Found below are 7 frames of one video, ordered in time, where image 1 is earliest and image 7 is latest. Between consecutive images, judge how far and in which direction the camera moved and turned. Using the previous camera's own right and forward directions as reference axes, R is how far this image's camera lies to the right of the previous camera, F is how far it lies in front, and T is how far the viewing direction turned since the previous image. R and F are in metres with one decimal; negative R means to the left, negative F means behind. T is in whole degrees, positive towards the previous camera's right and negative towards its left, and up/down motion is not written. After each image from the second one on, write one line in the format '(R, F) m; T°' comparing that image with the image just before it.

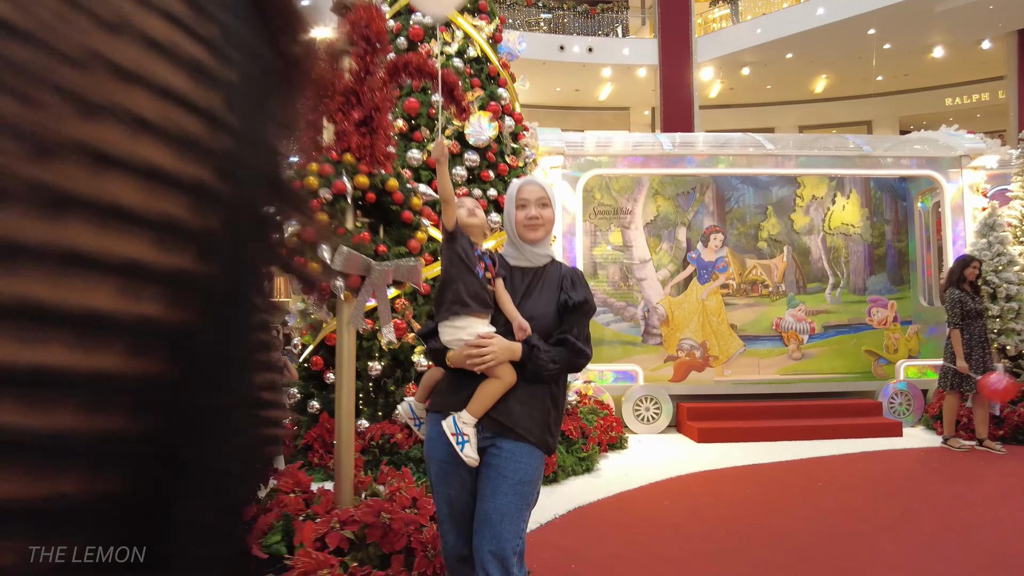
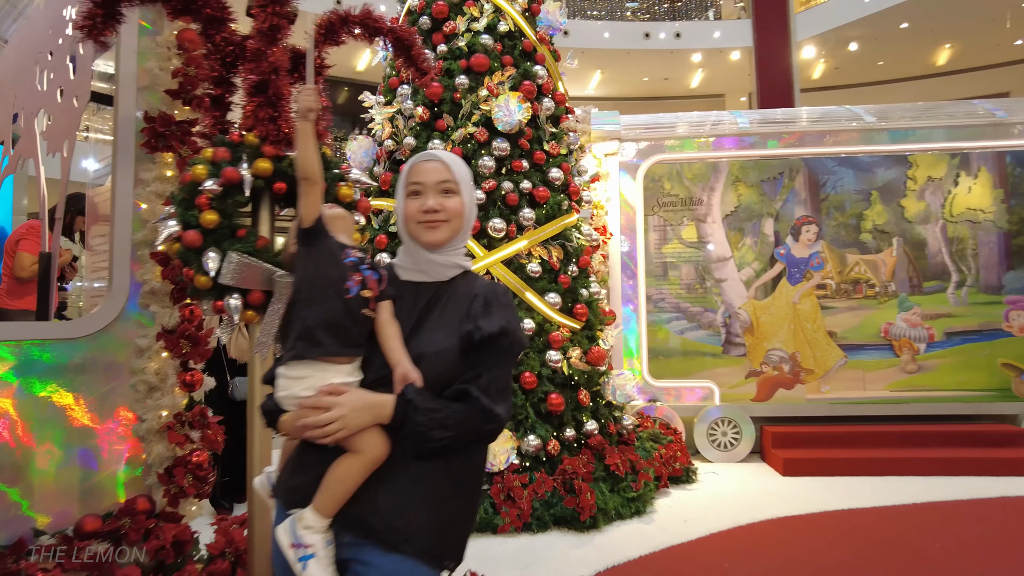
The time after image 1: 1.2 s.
(+0.3, +0.5) m; -9°
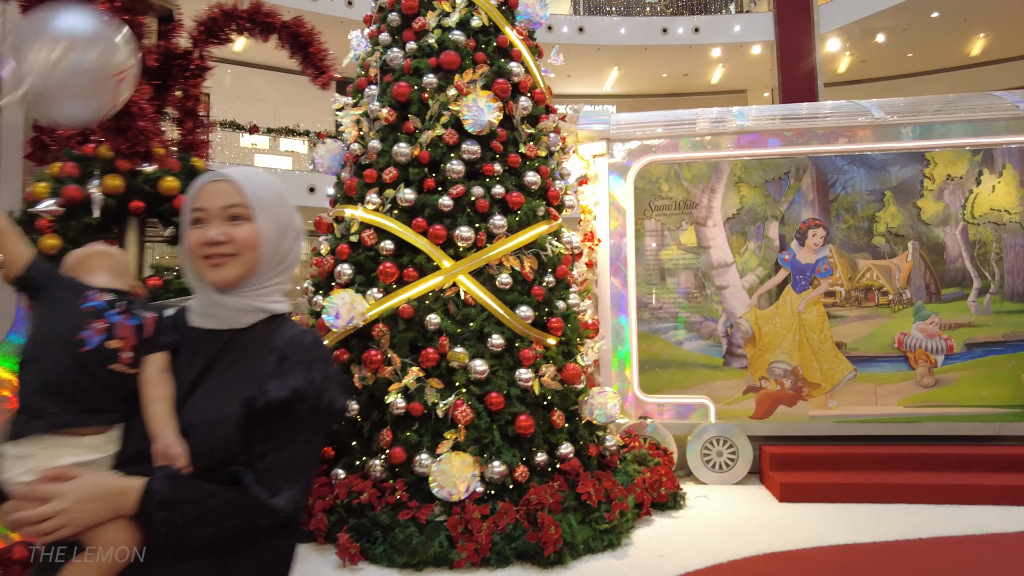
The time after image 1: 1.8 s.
(+0.3, +0.2) m; -2°
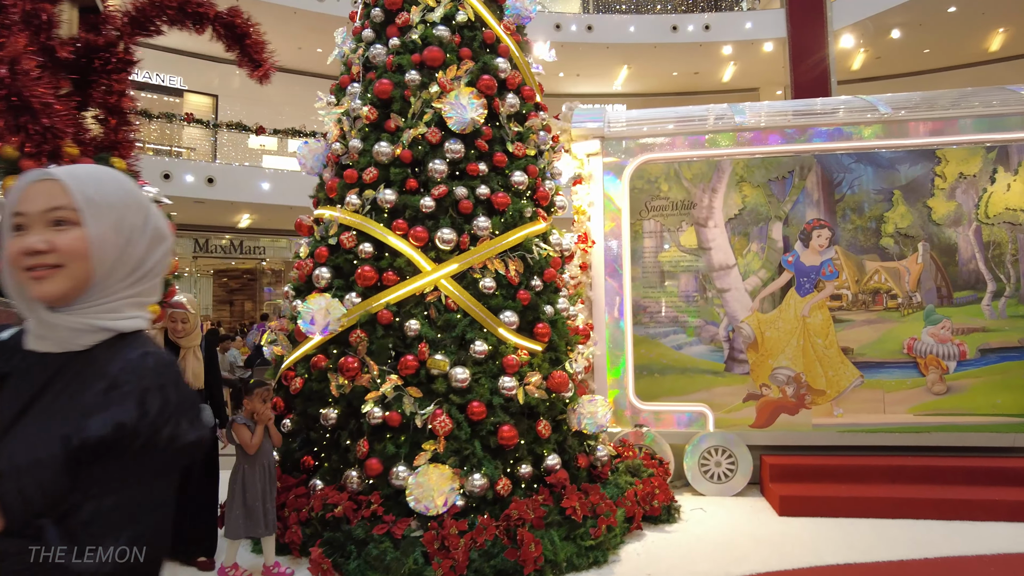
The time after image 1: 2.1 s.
(+0.1, +0.1) m; -1°
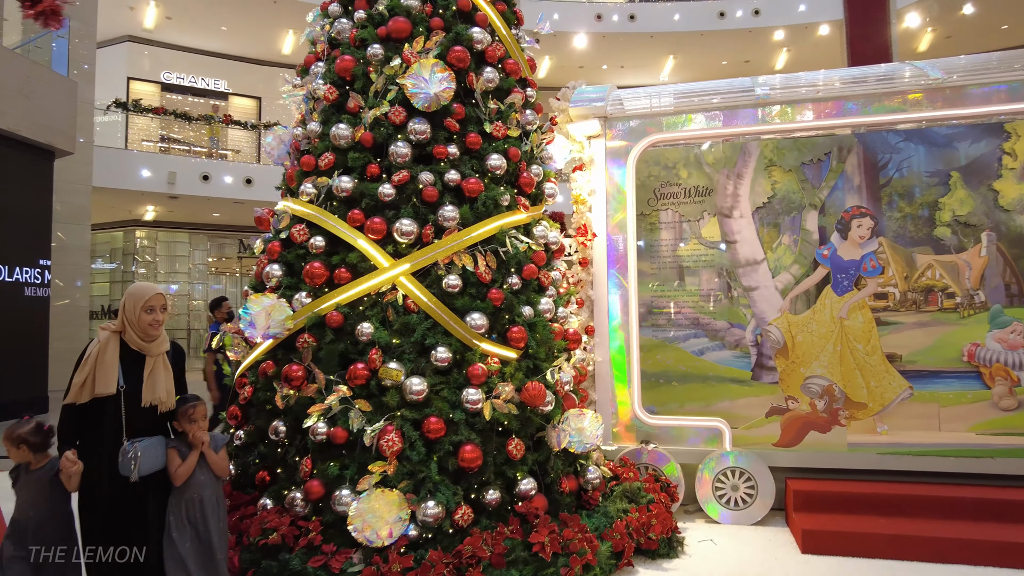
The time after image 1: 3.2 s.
(+0.3, +0.4) m; -5°
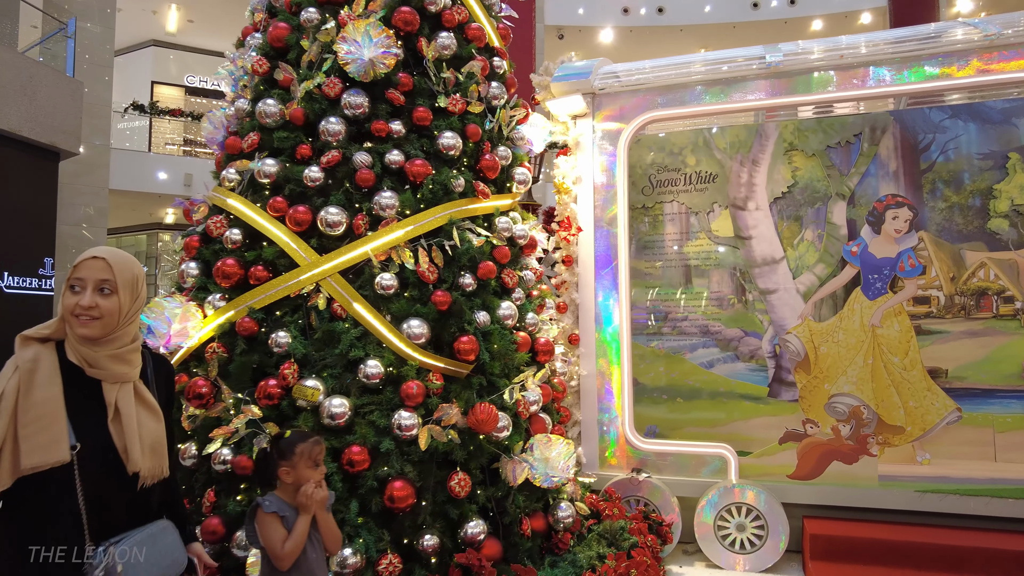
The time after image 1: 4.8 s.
(+0.3, +0.4) m; -3°
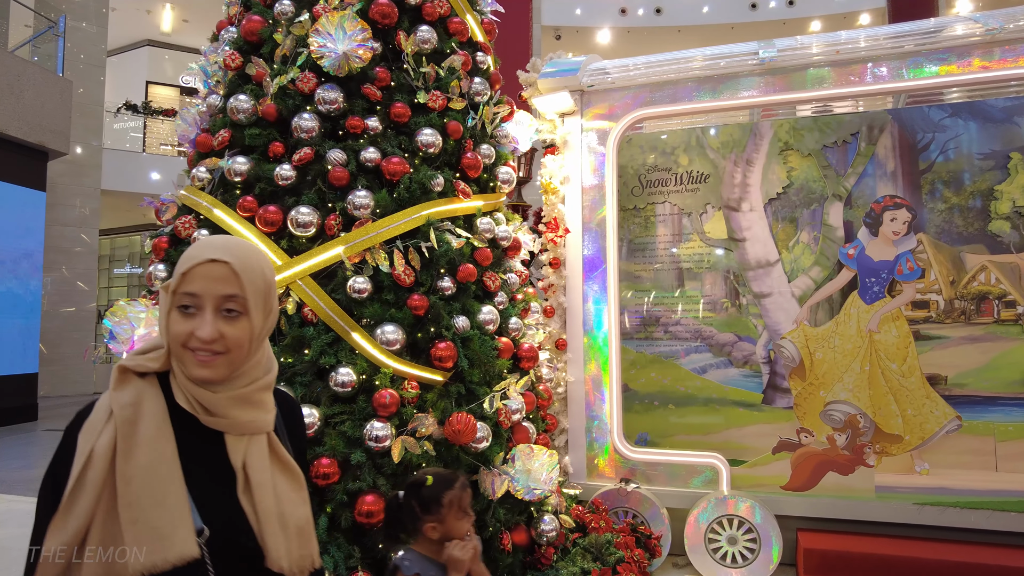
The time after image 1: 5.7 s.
(+0.1, +0.1) m; 0°
